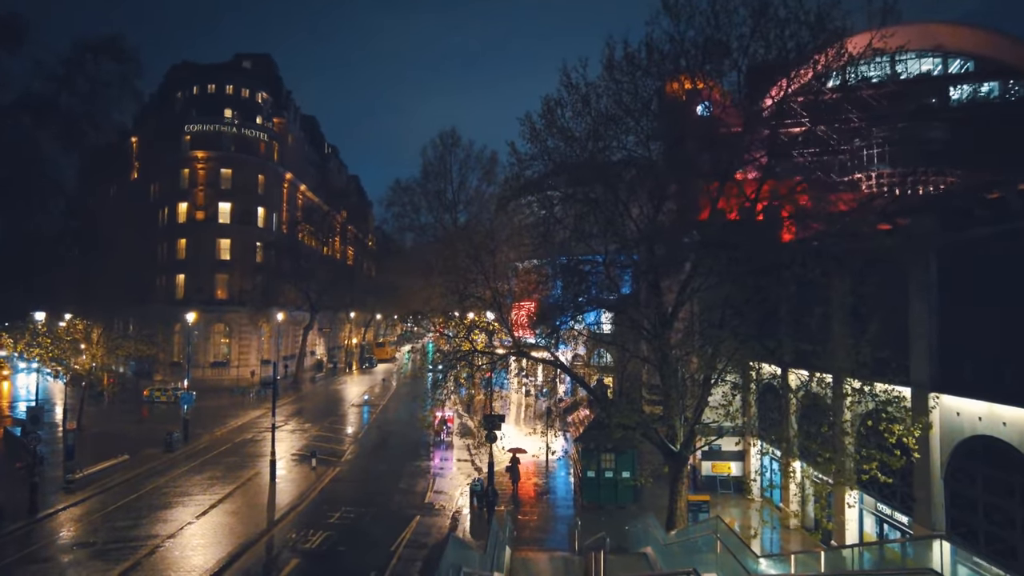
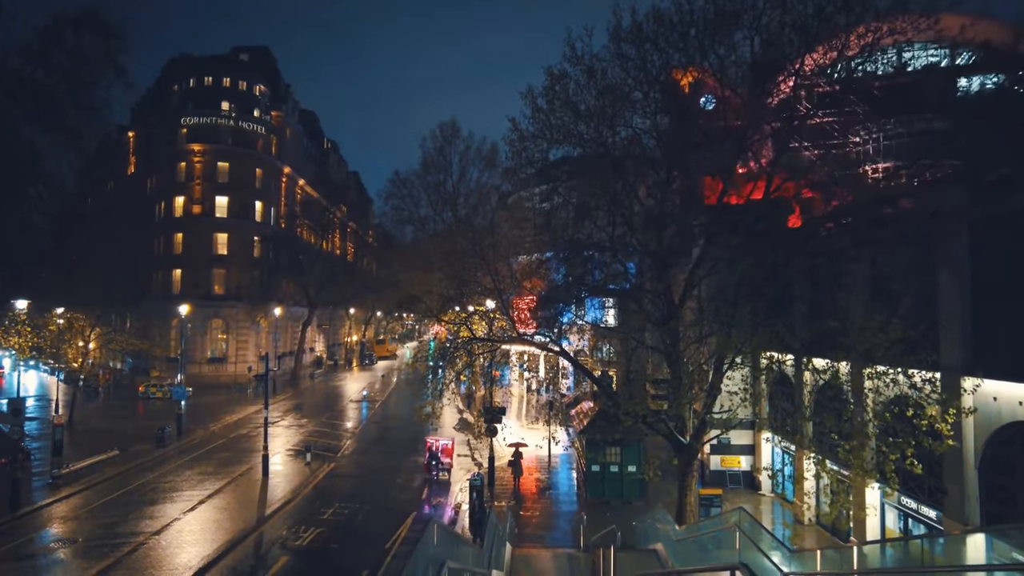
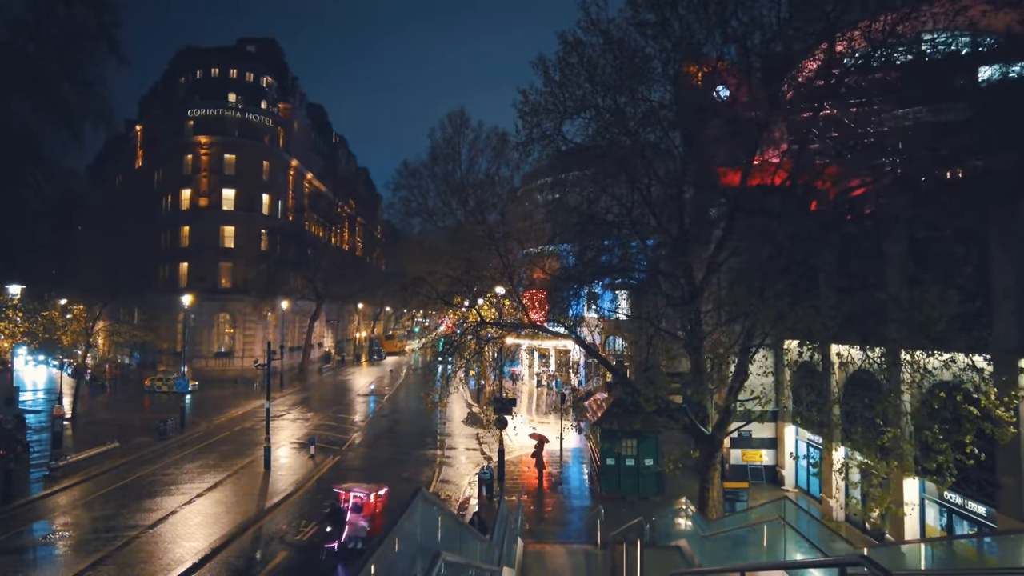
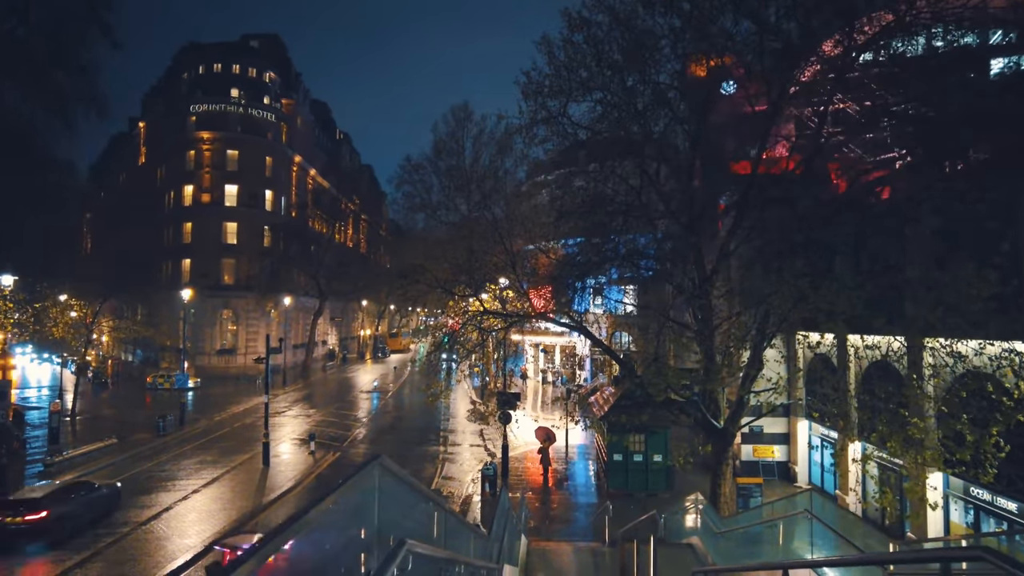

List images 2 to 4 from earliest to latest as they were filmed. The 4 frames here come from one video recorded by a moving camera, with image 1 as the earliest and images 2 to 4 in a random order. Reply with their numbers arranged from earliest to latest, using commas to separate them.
2, 3, 4
